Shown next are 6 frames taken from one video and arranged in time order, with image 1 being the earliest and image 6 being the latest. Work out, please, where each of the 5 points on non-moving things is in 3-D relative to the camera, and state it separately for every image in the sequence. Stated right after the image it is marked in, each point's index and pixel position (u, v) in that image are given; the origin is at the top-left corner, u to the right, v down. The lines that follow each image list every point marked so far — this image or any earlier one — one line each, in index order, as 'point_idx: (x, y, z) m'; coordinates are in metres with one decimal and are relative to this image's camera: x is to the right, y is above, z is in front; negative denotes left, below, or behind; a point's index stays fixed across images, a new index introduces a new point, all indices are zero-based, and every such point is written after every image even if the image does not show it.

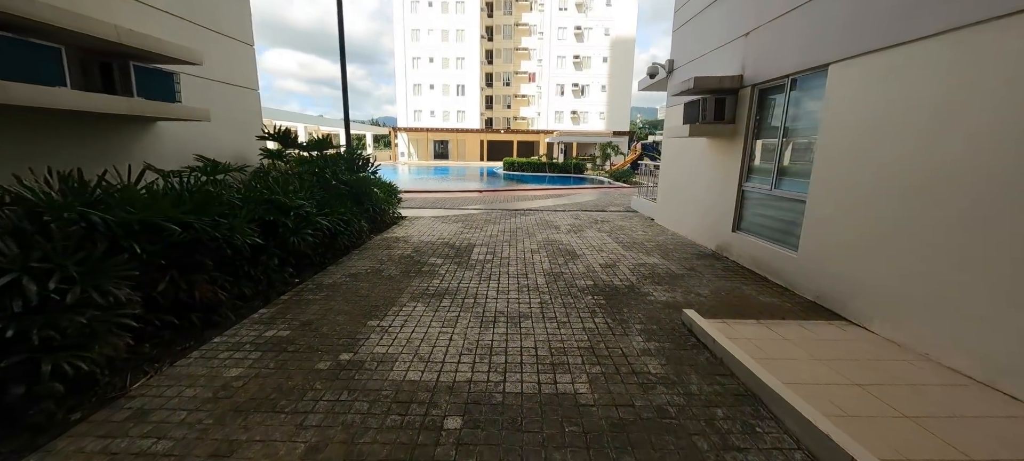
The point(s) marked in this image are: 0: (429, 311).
0: (-0.8, -0.7, +3.6) m
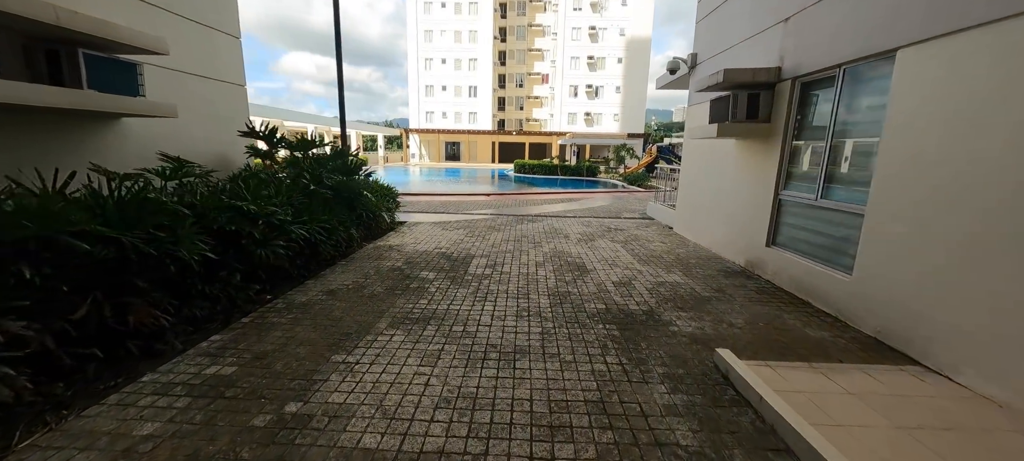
0: (-0.8, -0.9, +3.0) m
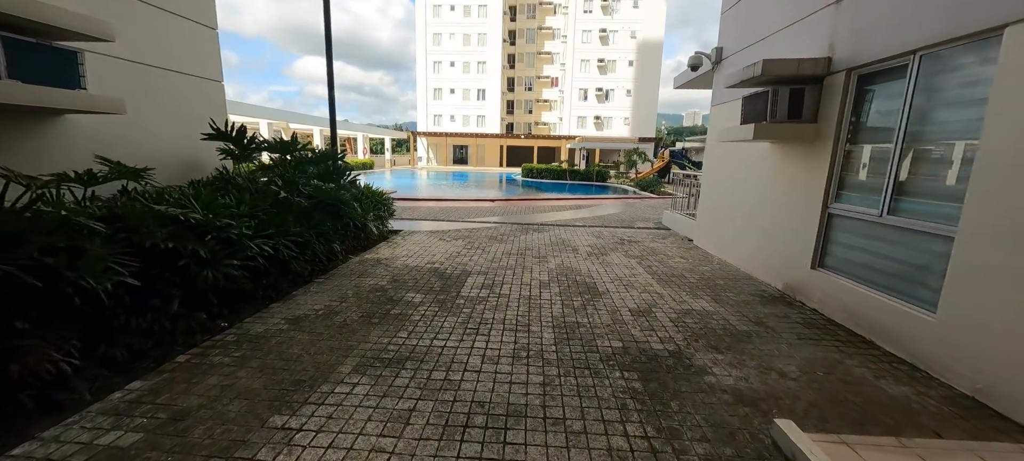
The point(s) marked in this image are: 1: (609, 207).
0: (-0.9, -1.0, +2.4) m
1: (+3.1, +0.8, +12.3) m
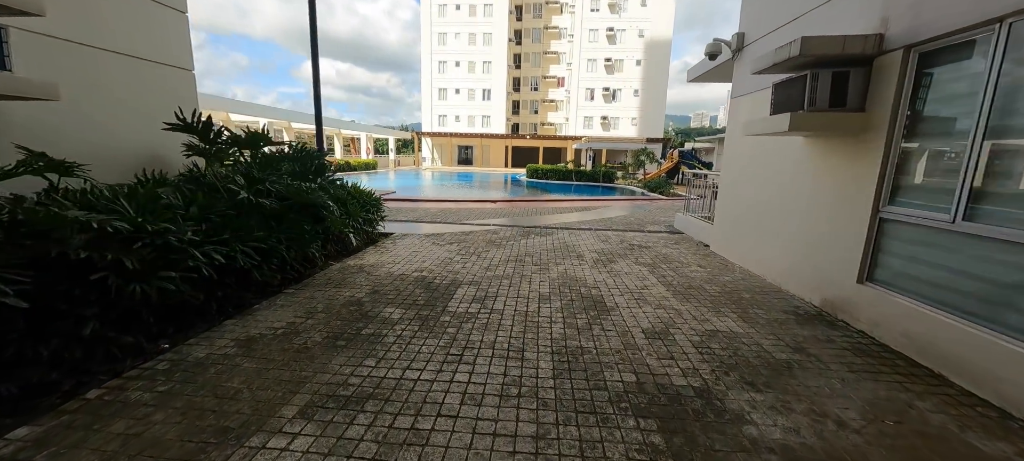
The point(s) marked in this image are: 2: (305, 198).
0: (-0.9, -1.1, +1.9) m
1: (+3.2, +0.7, +11.7) m
2: (-2.3, +0.4, +4.4) m
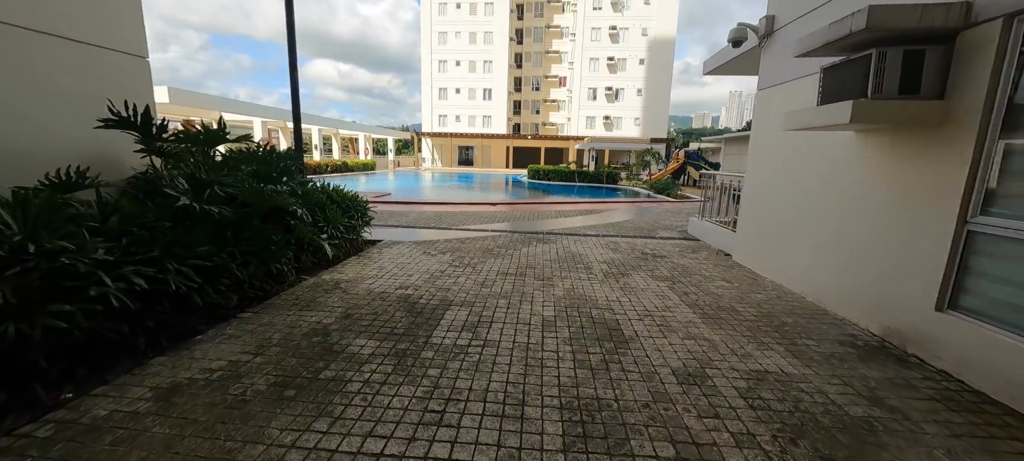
0: (-1.0, -1.2, +1.2) m
1: (+3.2, +0.5, +11.0) m
2: (-2.3, +0.3, +3.7) m
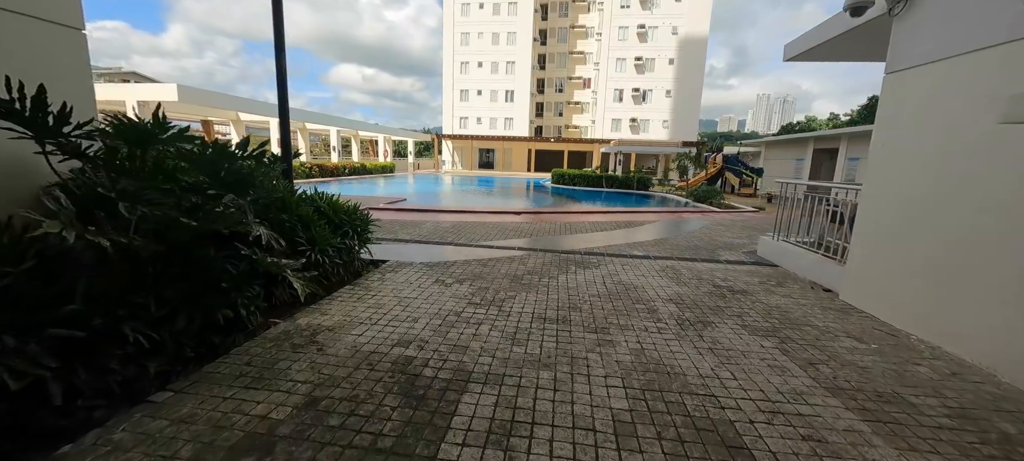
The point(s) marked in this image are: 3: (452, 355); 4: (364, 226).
0: (-0.8, -1.4, 0.0) m
1: (+3.8, +0.2, +9.7) m
2: (-2.0, 0.0, +2.6) m
3: (-0.4, -0.9, +2.8) m
4: (-1.8, 0.0, +4.7) m
